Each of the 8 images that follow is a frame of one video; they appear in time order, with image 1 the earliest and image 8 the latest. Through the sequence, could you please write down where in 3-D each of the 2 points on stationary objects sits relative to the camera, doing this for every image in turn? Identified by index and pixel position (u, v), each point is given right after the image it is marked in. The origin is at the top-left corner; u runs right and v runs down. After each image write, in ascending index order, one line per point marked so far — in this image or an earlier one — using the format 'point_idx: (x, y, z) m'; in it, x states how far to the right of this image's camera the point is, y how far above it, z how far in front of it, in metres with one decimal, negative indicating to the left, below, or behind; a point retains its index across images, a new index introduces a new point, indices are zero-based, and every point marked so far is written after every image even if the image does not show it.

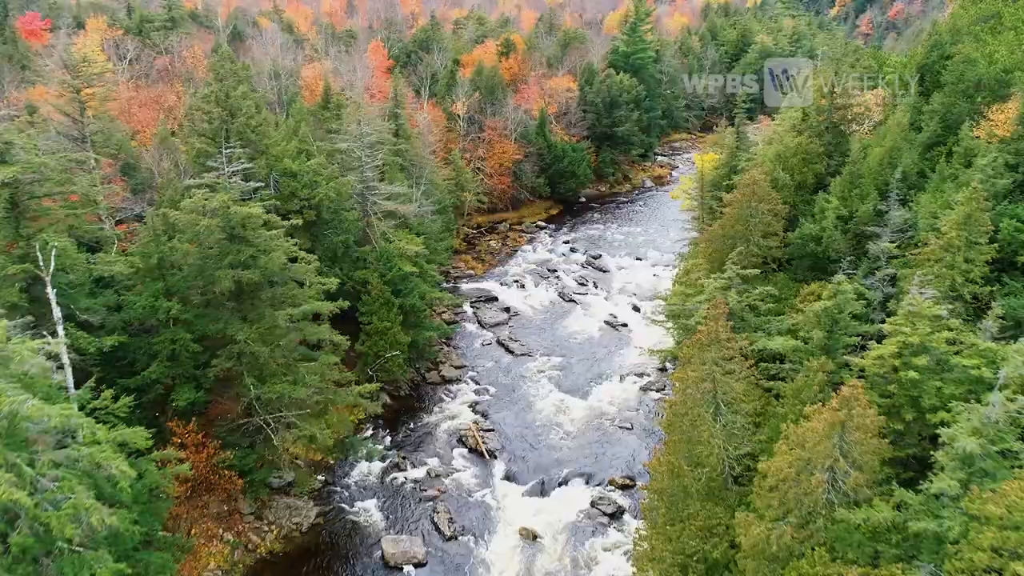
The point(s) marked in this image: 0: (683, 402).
0: (+4.2, -2.9, +19.0) m
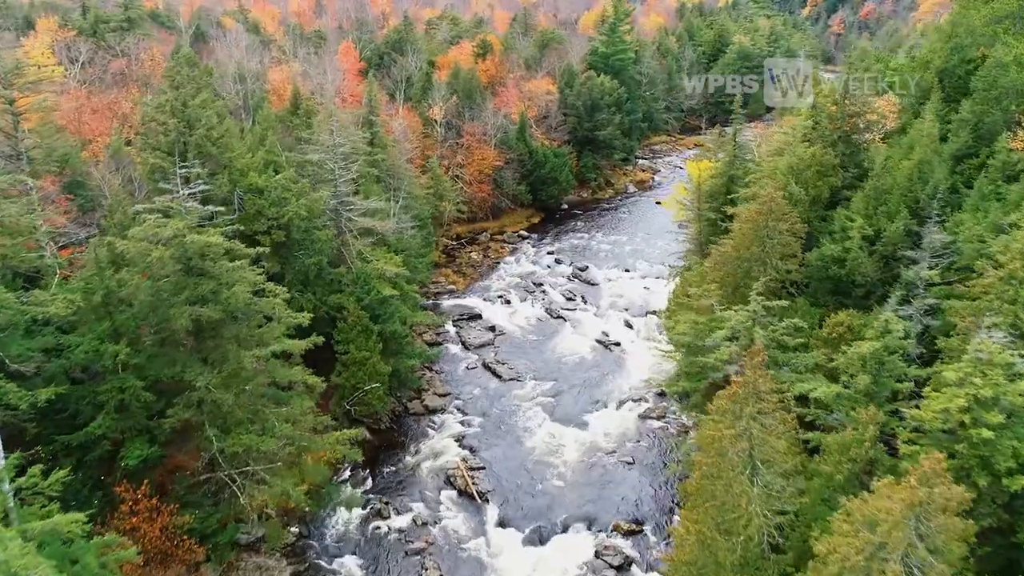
0: (+4.3, -3.8, +16.5) m
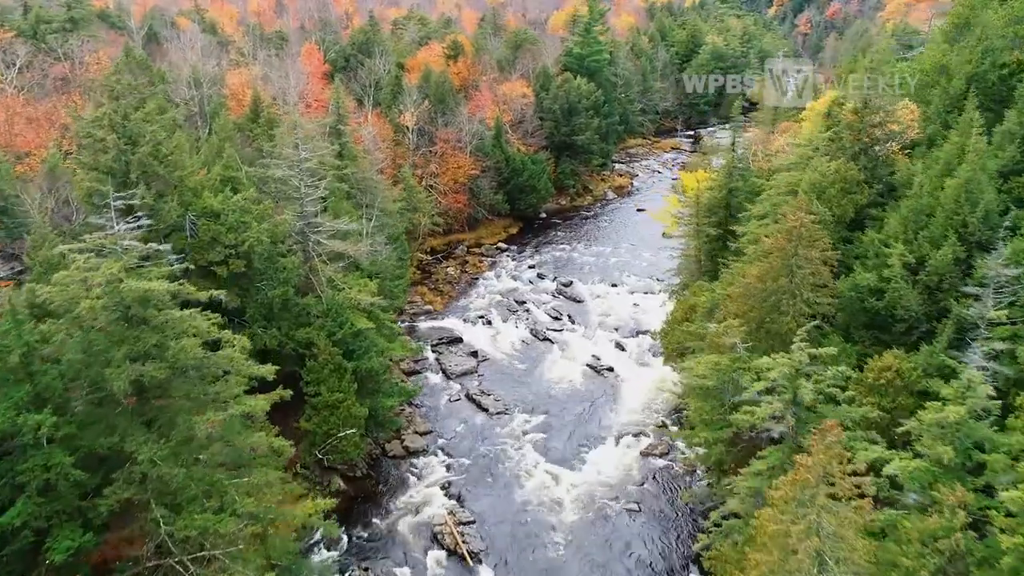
0: (+4.6, -4.8, +13.6) m
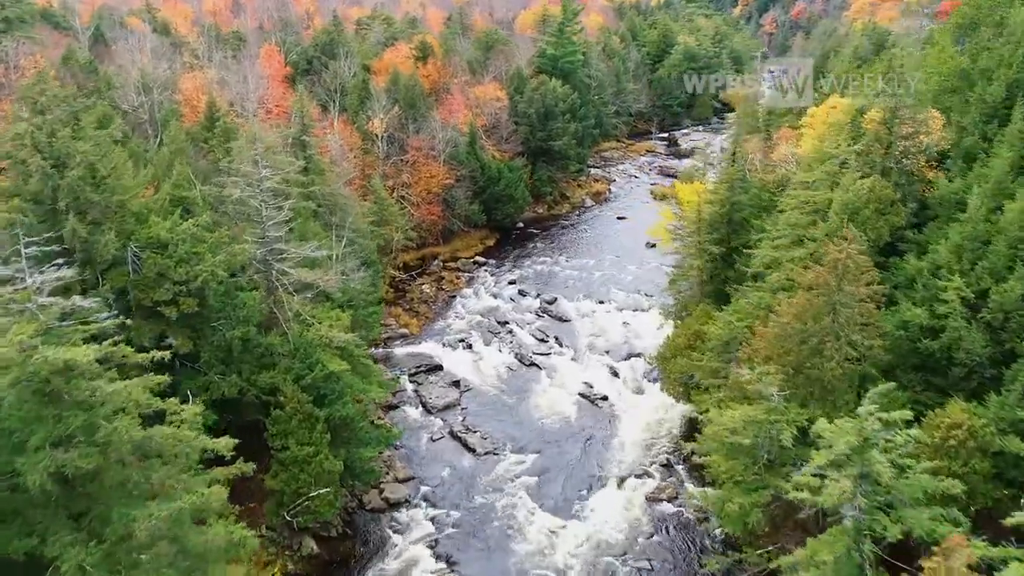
0: (+5.1, -5.8, +10.8) m
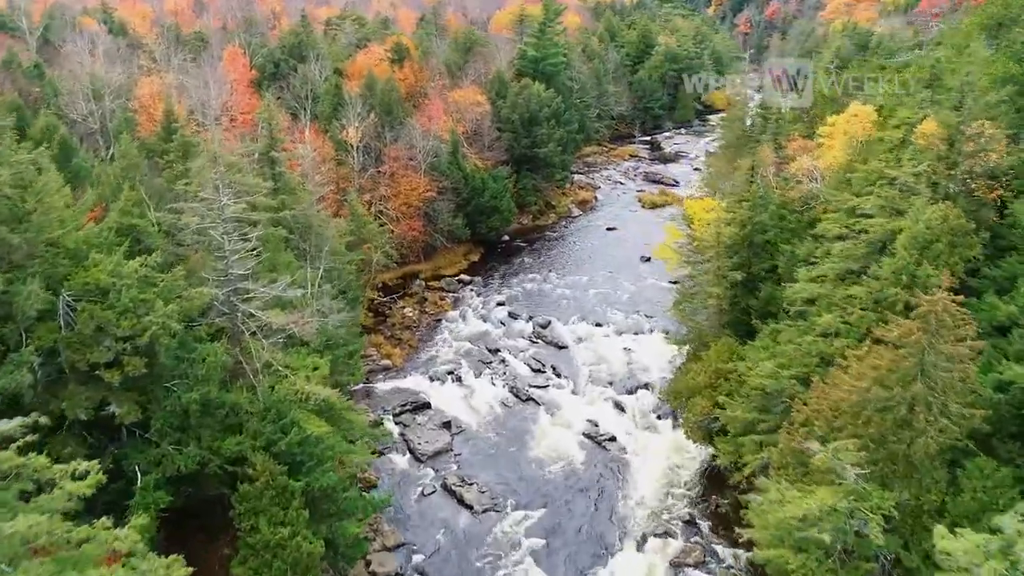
0: (+5.9, -7.0, +7.5) m
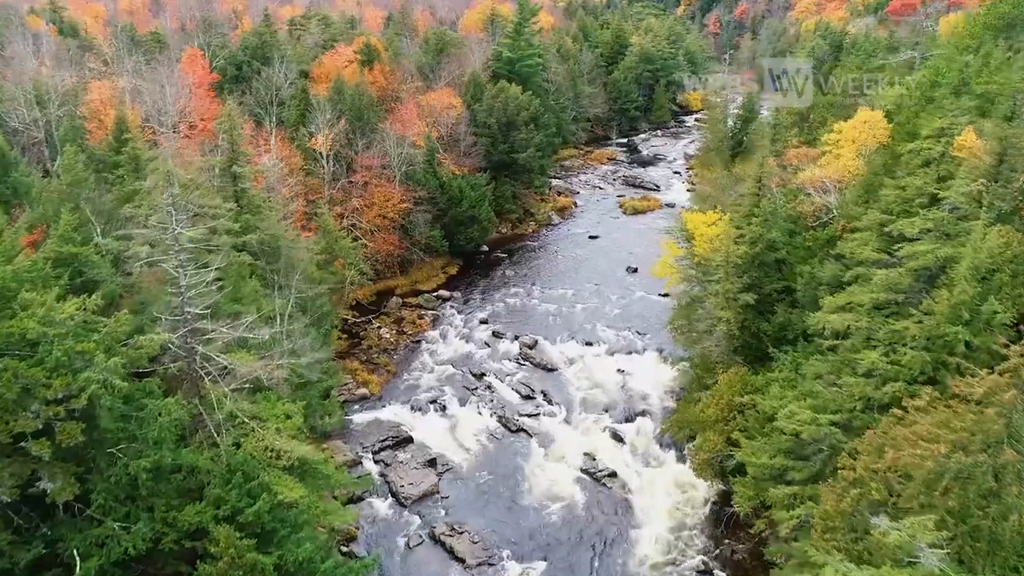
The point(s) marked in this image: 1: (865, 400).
0: (+6.5, -7.8, +5.2) m
1: (+8.1, -2.6, +17.7) m
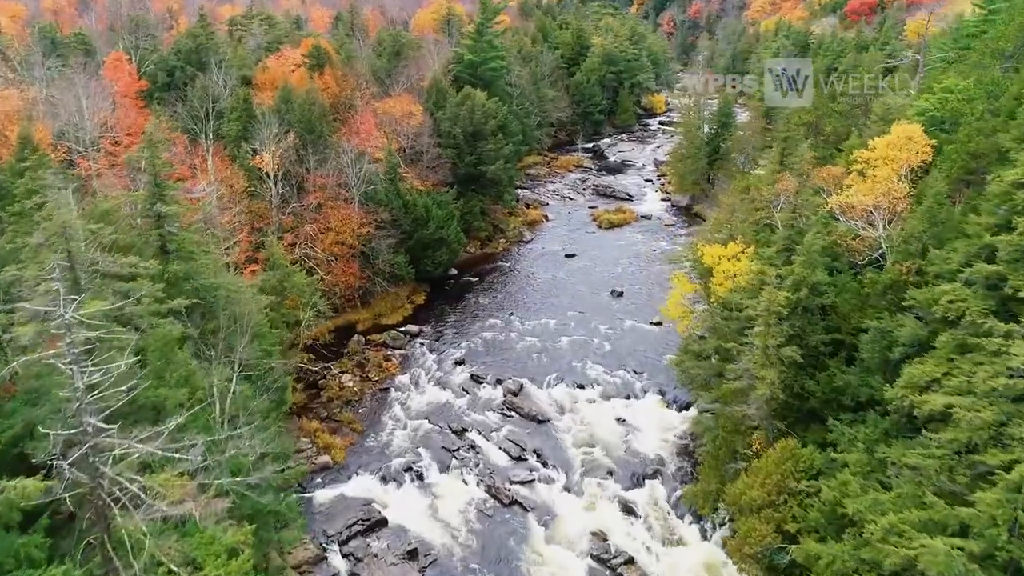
0: (+7.9, -9.3, +0.8) m
1: (+8.6, -4.1, +13.4) m
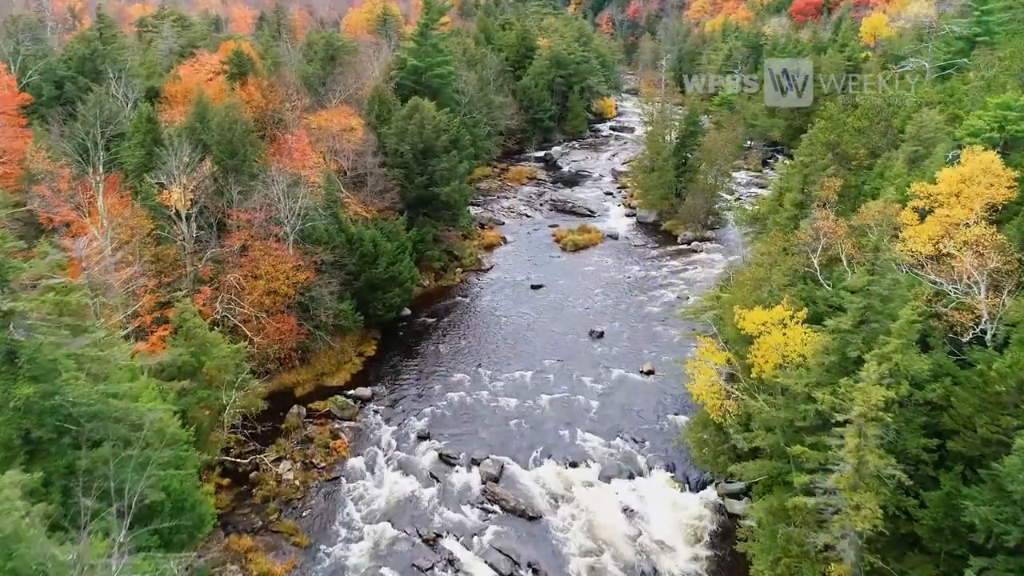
0: (+10.0, -11.3, -4.5) m
1: (+9.5, -6.1, +8.0) m
